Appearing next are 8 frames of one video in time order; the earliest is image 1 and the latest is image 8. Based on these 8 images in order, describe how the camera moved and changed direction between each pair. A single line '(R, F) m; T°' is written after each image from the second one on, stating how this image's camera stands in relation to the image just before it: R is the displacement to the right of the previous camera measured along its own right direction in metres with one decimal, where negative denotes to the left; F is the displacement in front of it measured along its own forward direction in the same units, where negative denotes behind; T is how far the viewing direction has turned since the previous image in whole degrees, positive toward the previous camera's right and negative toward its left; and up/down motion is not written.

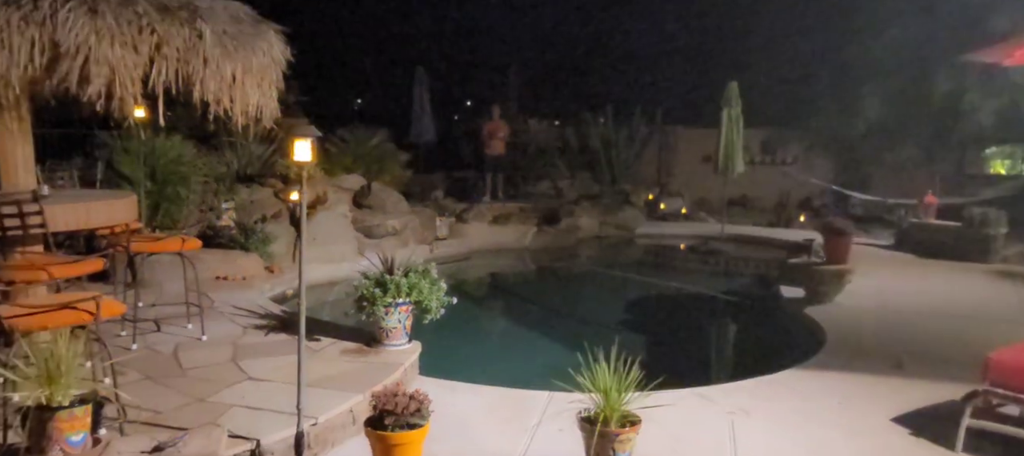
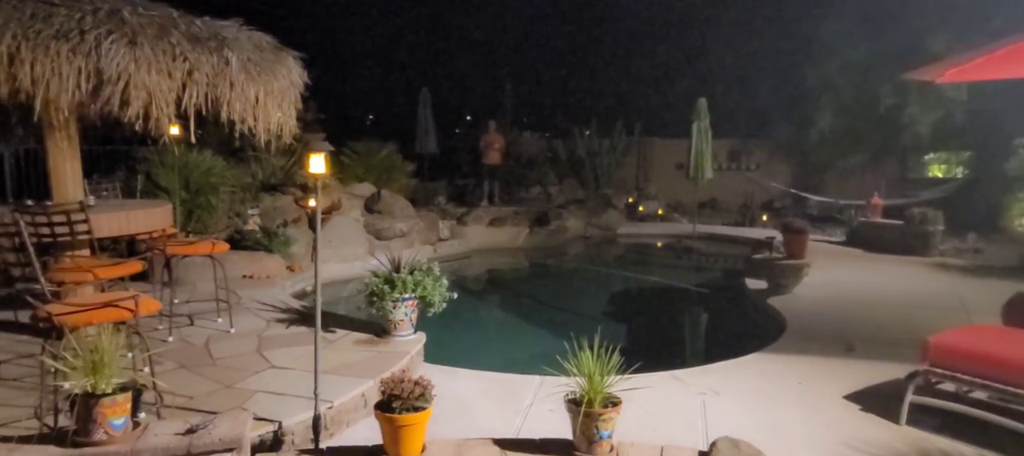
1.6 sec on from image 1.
(+0.1, -0.4) m; 0°
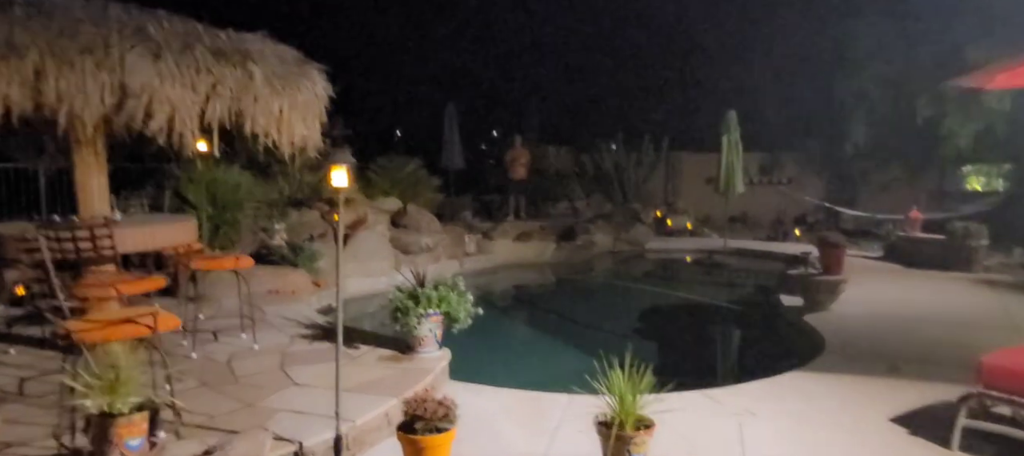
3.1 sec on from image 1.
(0.0, +0.1) m; -2°
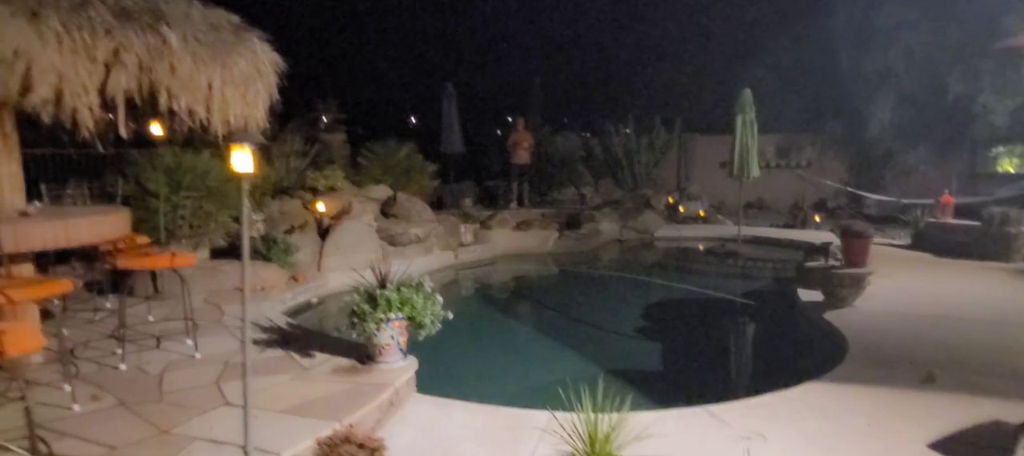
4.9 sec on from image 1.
(+0.3, +0.6) m; -1°
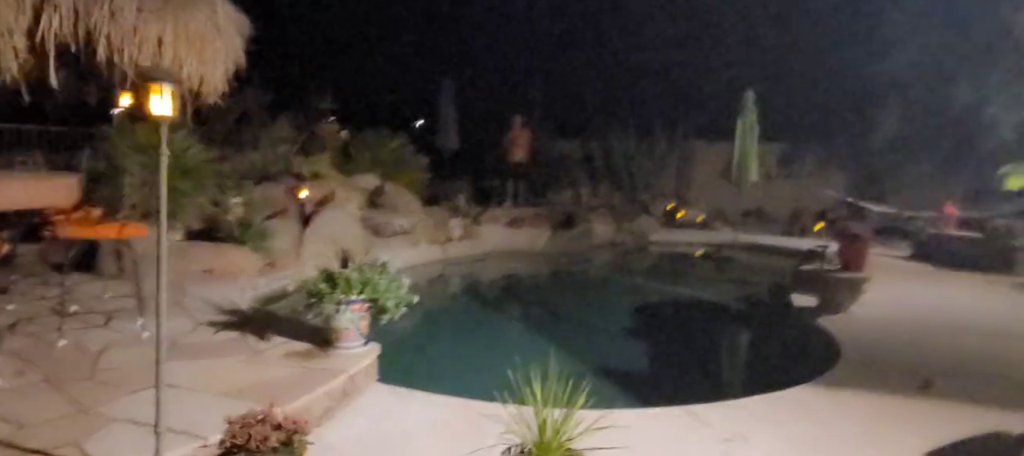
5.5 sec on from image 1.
(+0.2, +0.3) m; 0°
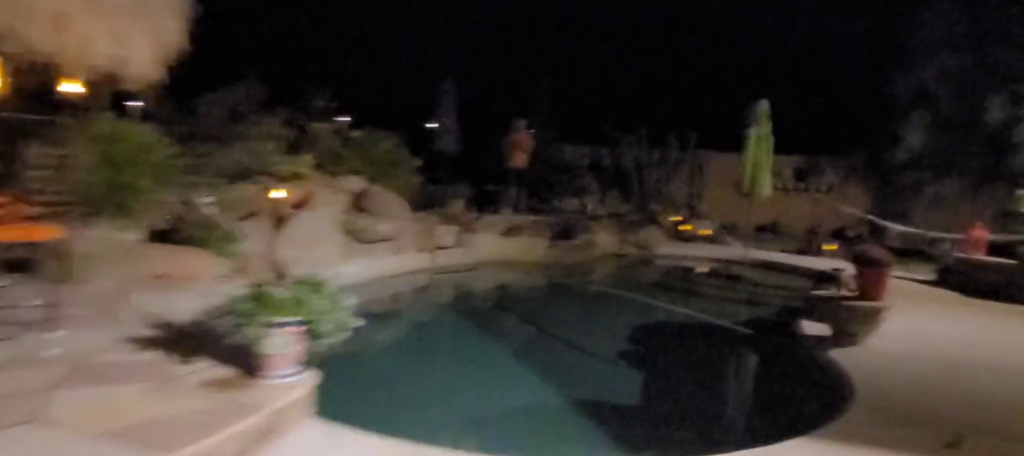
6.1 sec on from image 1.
(+0.3, +0.5) m; -1°
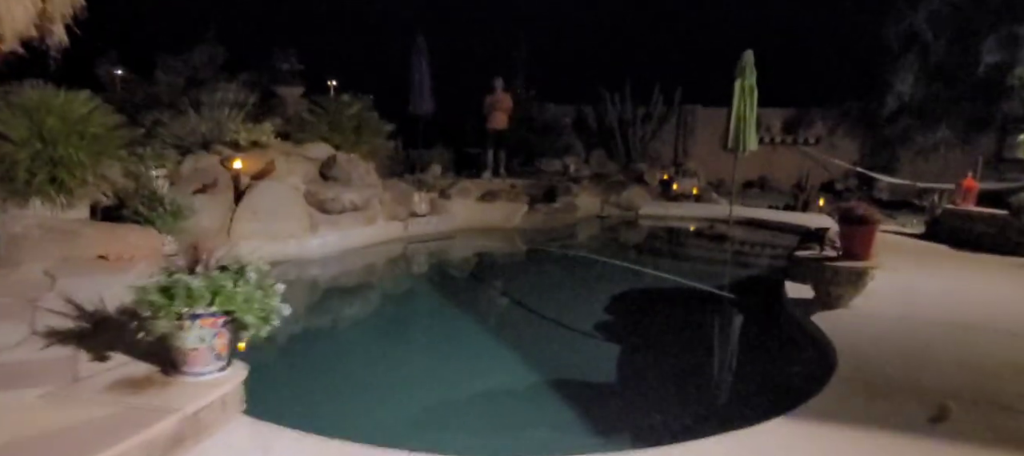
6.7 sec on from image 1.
(+0.2, +0.4) m; +1°
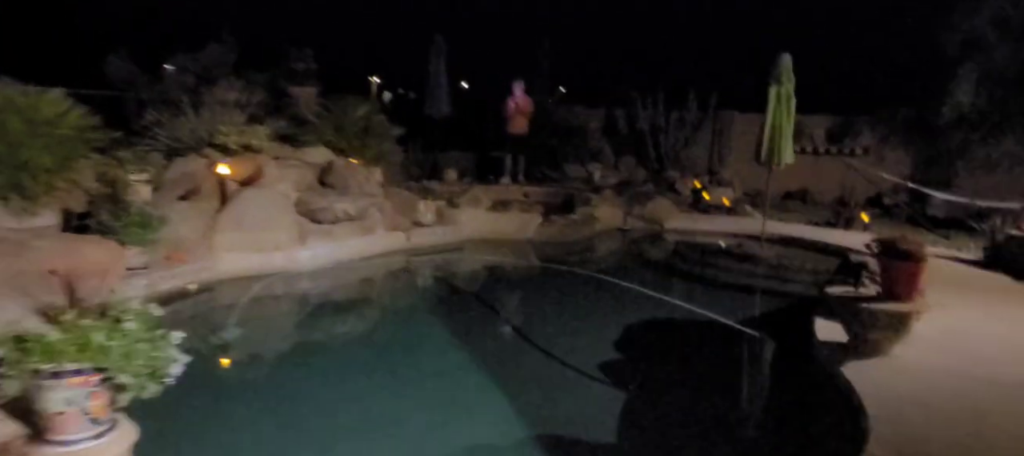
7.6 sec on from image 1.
(+0.4, +0.6) m; -3°
